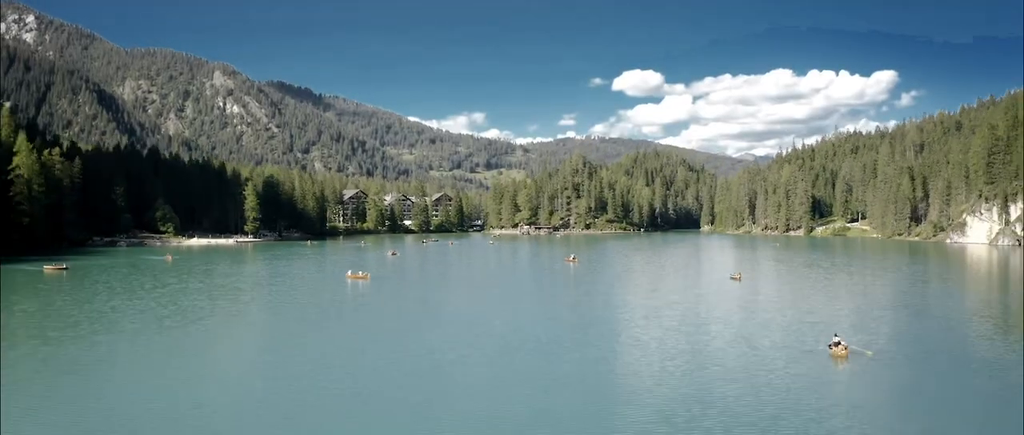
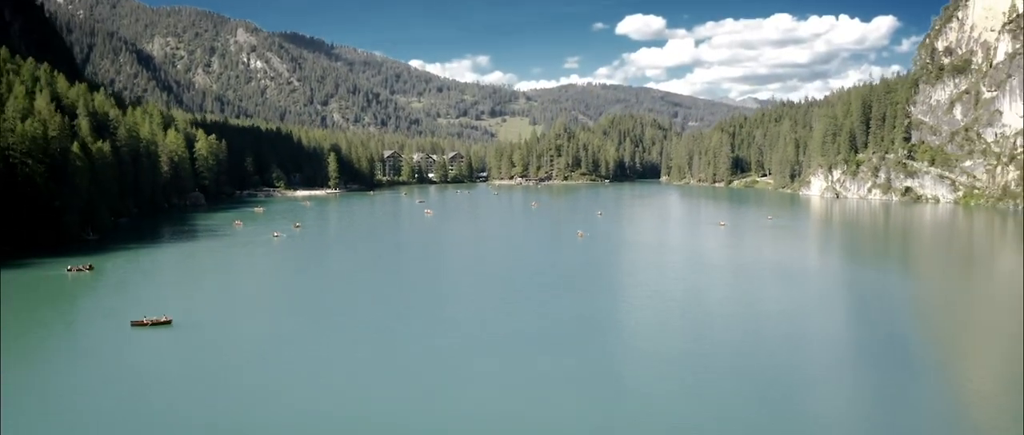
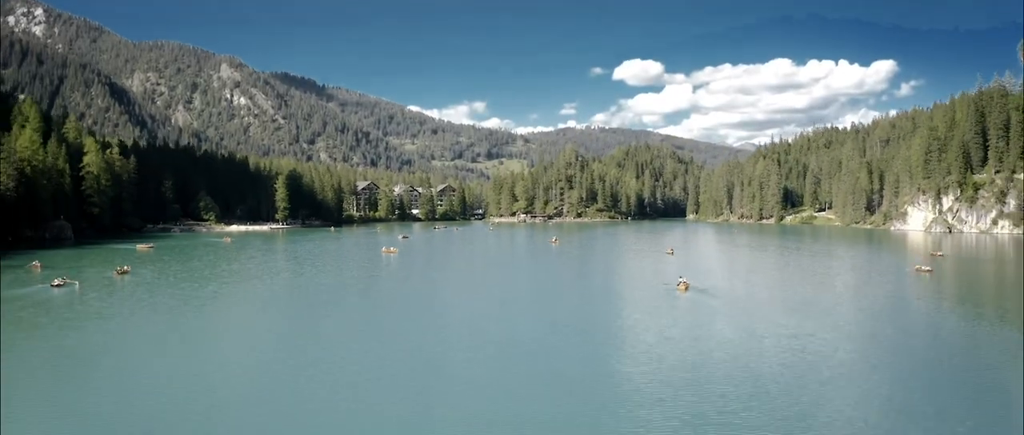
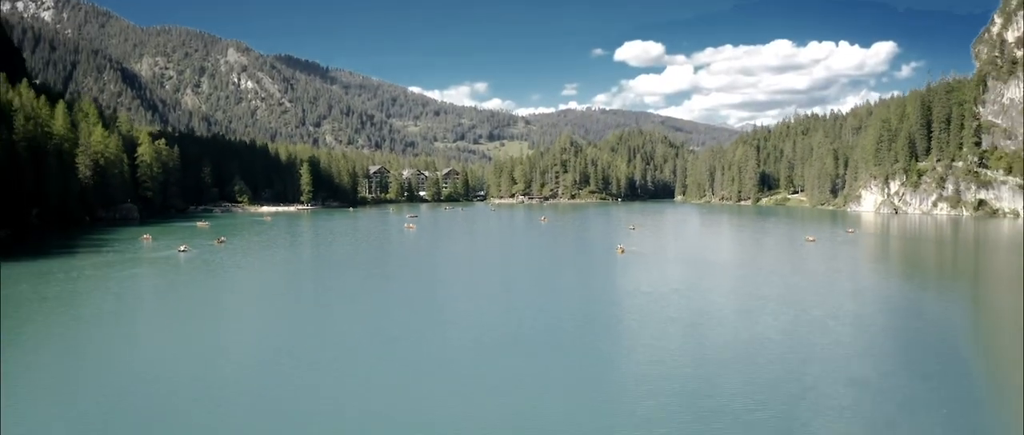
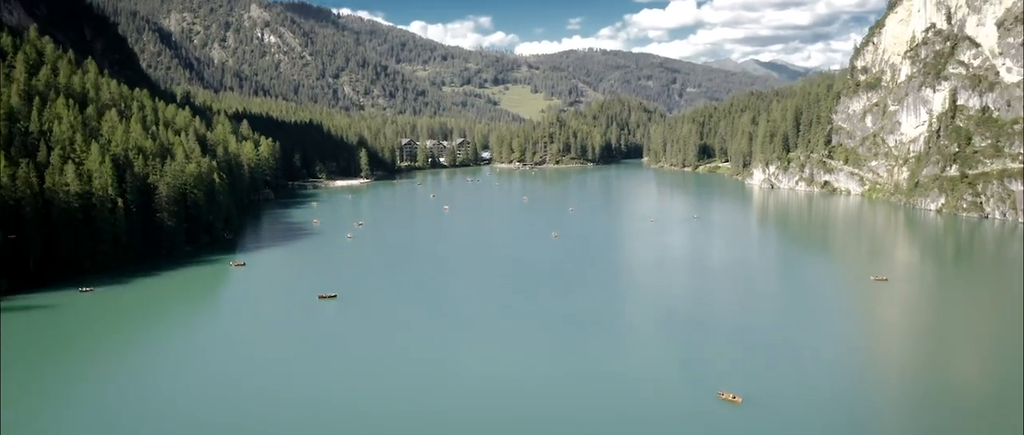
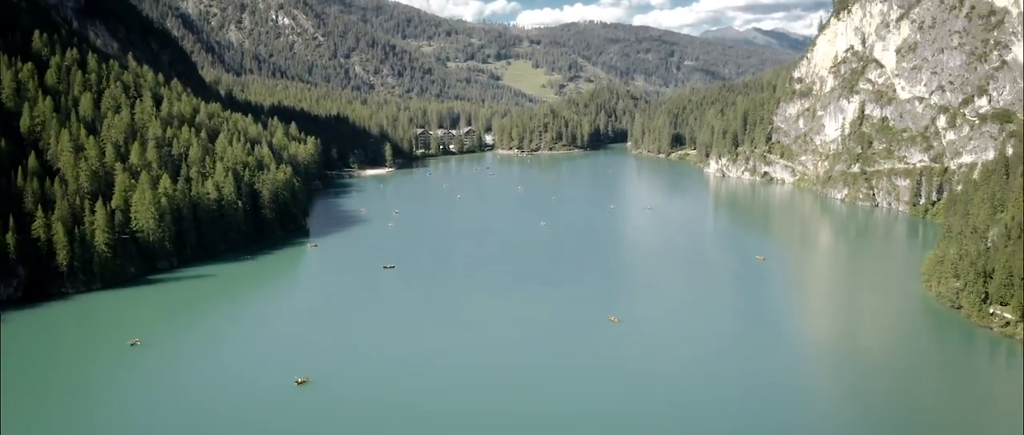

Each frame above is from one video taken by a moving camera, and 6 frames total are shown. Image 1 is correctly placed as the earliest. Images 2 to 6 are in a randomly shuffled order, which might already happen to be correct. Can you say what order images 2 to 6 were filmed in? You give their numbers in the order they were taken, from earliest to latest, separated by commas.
3, 4, 2, 5, 6
